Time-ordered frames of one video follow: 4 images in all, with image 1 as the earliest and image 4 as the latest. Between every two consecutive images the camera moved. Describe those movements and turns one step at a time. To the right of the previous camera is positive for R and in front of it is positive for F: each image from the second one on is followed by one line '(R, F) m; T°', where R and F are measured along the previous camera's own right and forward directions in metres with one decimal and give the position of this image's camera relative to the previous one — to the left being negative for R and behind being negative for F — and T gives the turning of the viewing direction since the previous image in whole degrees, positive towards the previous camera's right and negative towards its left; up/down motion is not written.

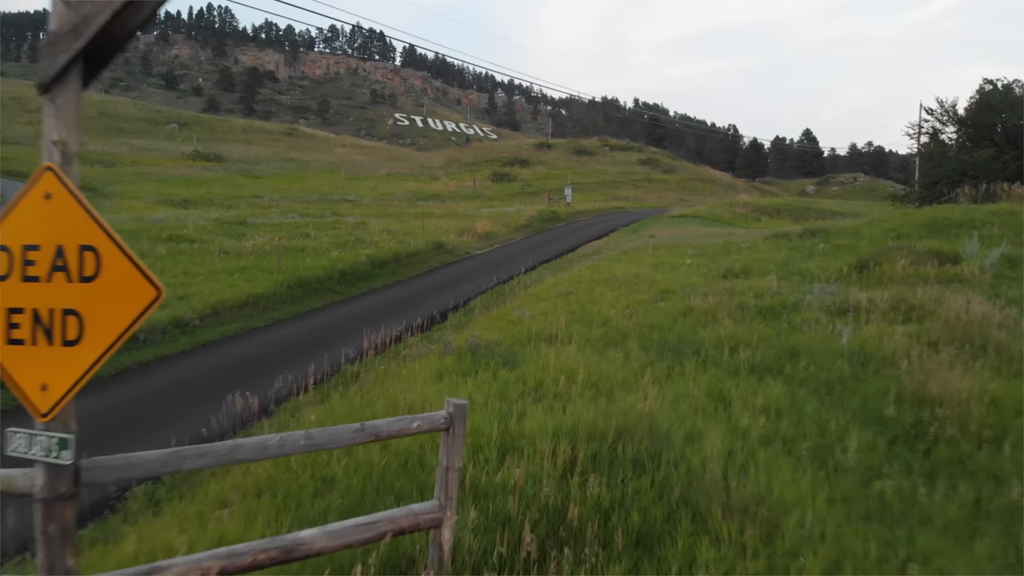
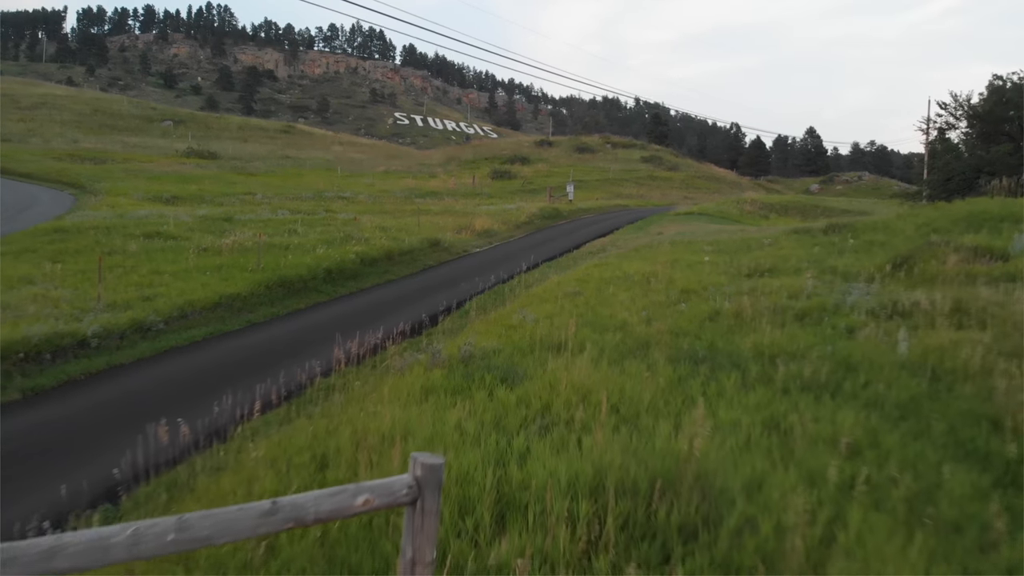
(0.0, +1.0) m; 0°
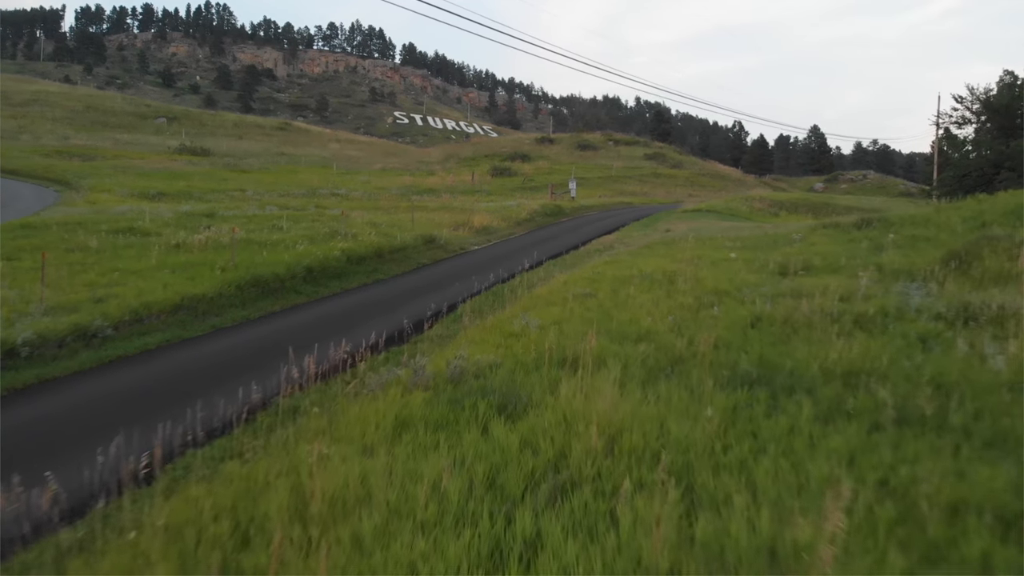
(0.0, +1.1) m; 0°
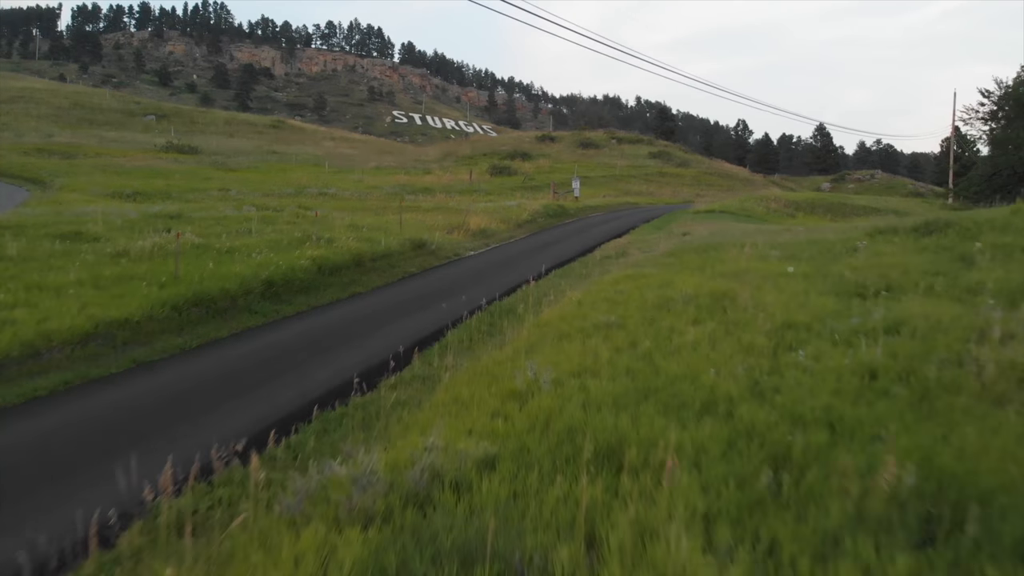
(0.0, +1.7) m; 0°
